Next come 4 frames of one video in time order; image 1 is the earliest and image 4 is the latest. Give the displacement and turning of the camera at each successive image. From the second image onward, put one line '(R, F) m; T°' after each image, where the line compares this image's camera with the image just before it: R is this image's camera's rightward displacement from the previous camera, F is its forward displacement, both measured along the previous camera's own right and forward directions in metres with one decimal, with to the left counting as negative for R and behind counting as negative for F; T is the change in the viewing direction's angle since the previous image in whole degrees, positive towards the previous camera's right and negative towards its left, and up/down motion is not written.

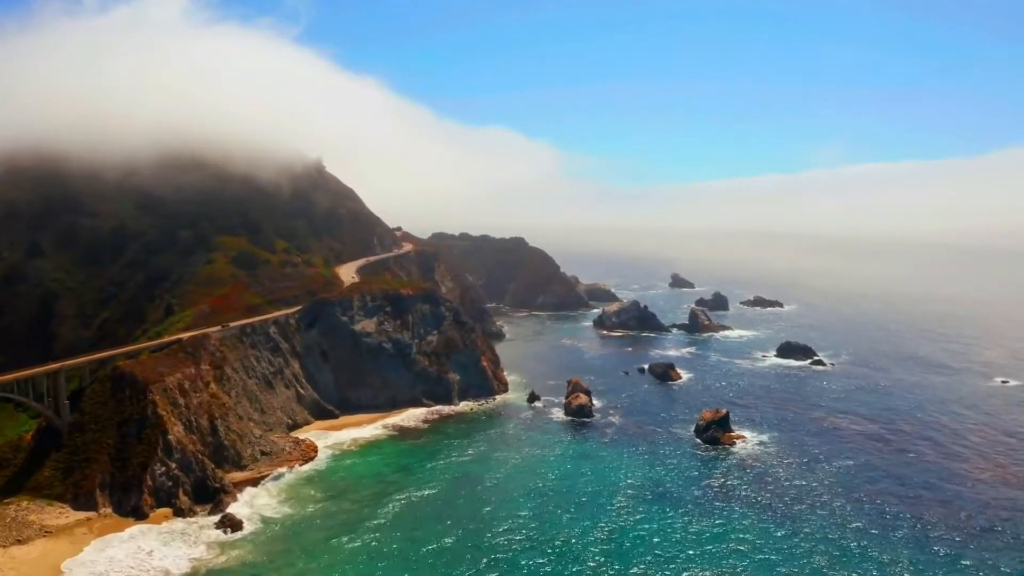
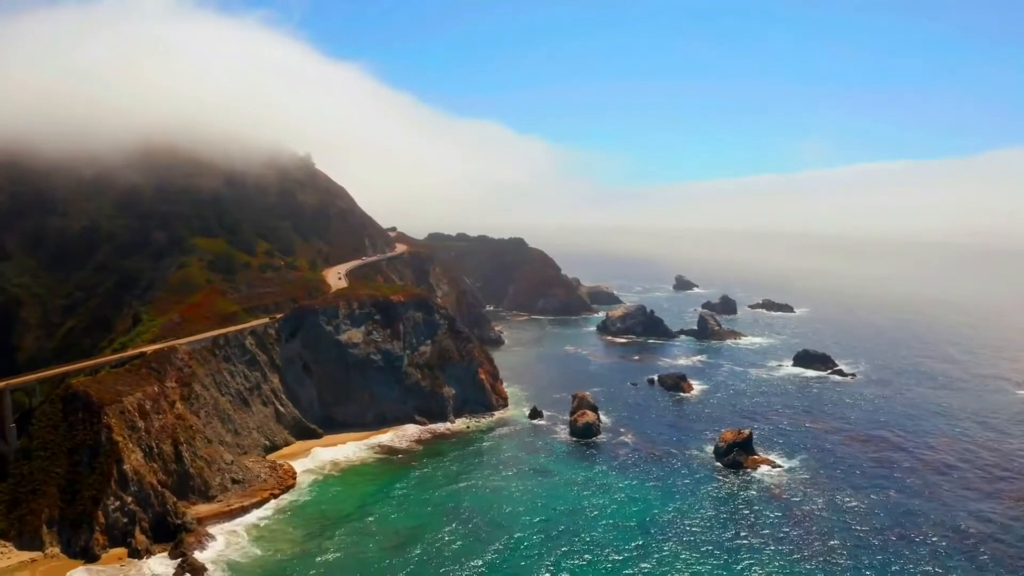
(-0.3, +7.6) m; 0°
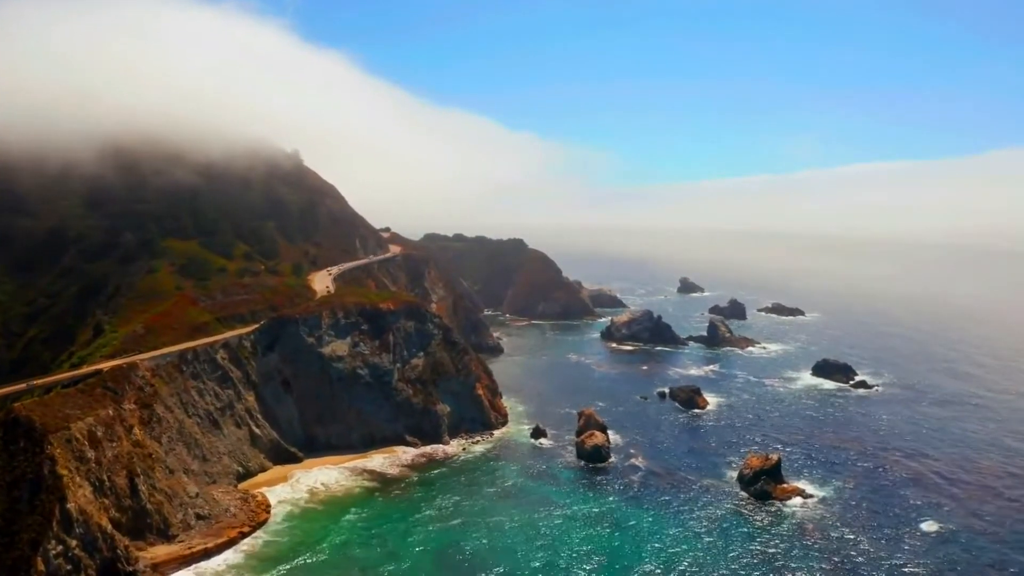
(-0.3, +7.5) m; 0°
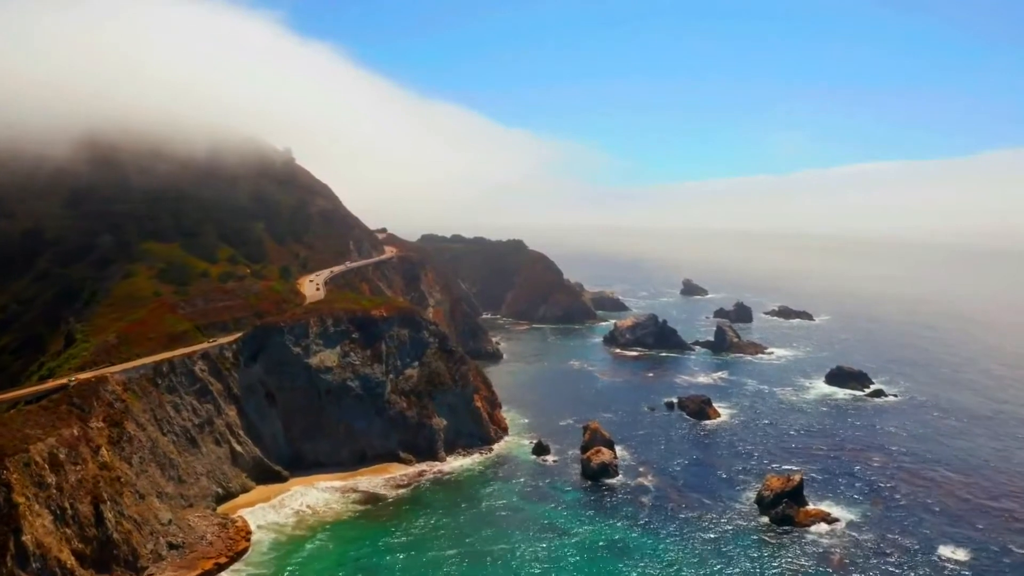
(-0.2, +4.7) m; 0°
